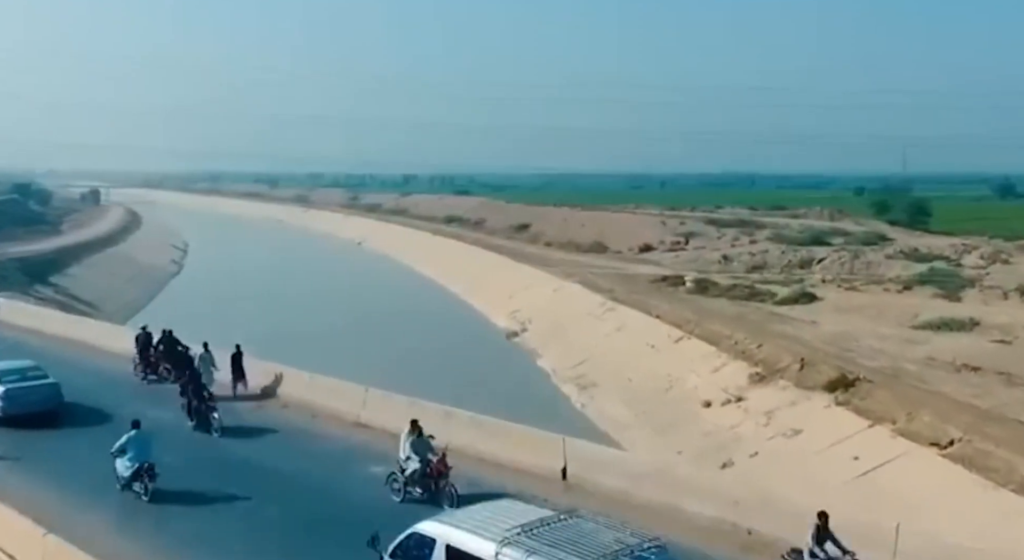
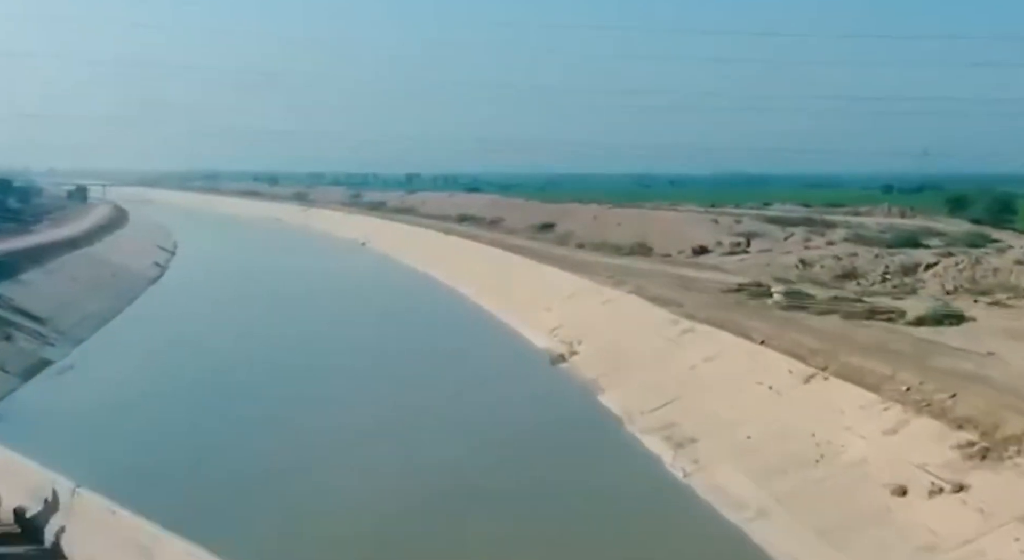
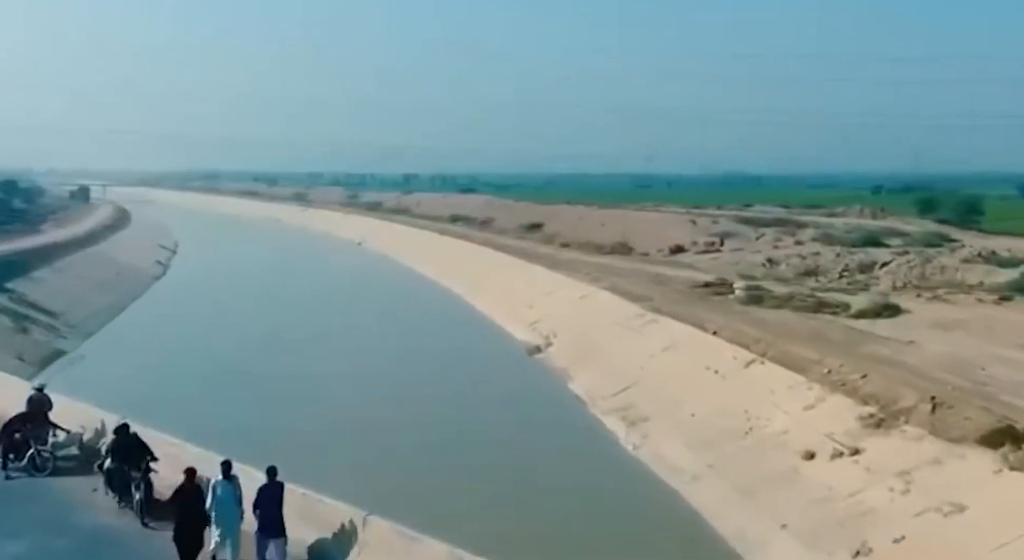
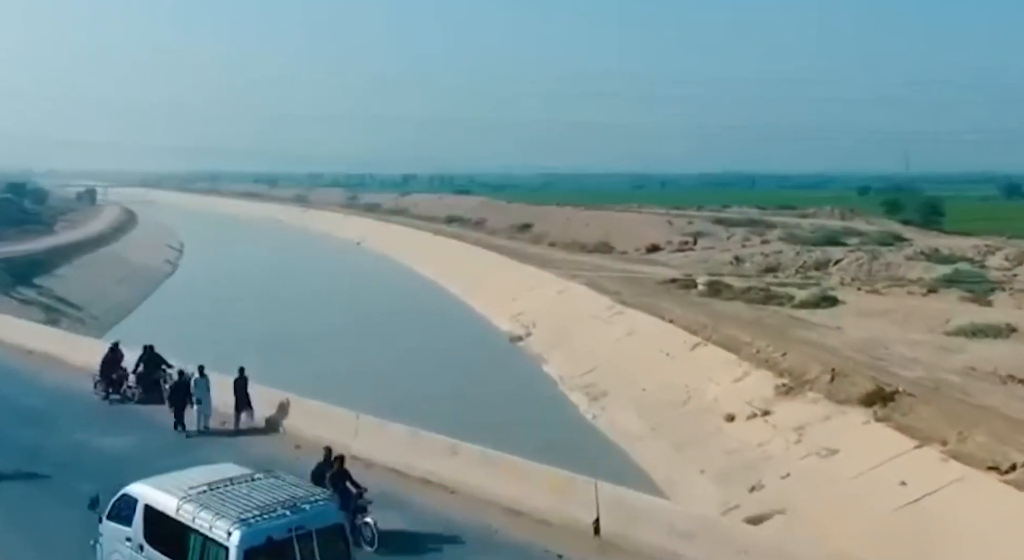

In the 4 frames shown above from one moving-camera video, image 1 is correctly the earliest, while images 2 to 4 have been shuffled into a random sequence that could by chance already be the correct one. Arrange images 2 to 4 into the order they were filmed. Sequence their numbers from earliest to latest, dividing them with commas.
4, 3, 2
